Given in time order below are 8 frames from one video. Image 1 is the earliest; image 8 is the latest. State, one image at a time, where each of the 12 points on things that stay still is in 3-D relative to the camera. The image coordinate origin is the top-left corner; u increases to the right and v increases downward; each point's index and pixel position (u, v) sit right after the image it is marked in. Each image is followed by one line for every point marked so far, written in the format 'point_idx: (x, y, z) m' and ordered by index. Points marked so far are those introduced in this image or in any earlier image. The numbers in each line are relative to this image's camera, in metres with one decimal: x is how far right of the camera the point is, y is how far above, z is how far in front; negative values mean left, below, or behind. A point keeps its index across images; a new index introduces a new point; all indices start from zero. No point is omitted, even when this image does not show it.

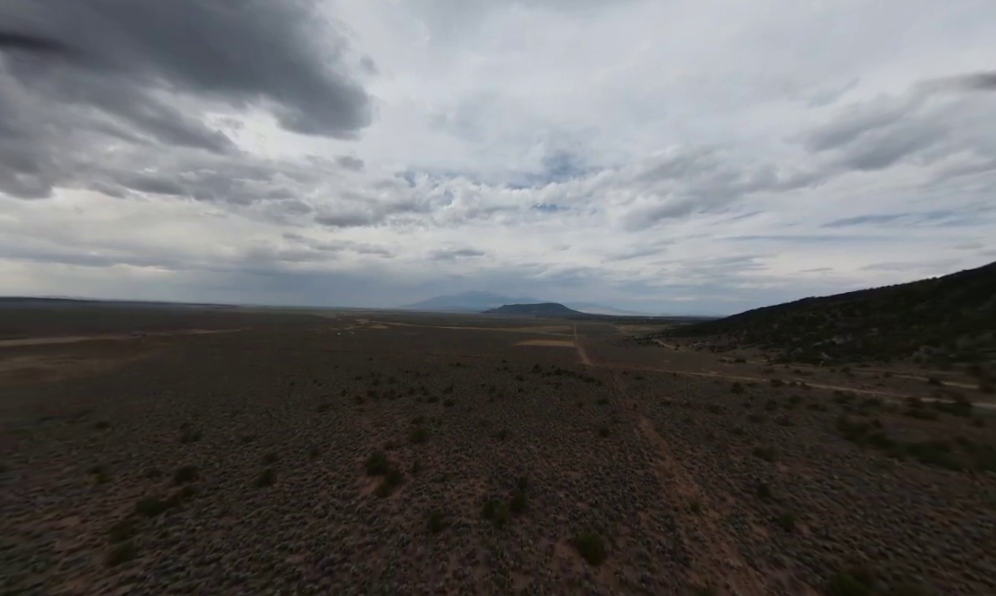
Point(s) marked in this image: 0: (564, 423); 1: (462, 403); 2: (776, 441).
0: (+2.4, -4.3, +11.8) m
1: (-1.5, -4.4, +14.4) m
2: (+8.5, -4.3, +10.2) m
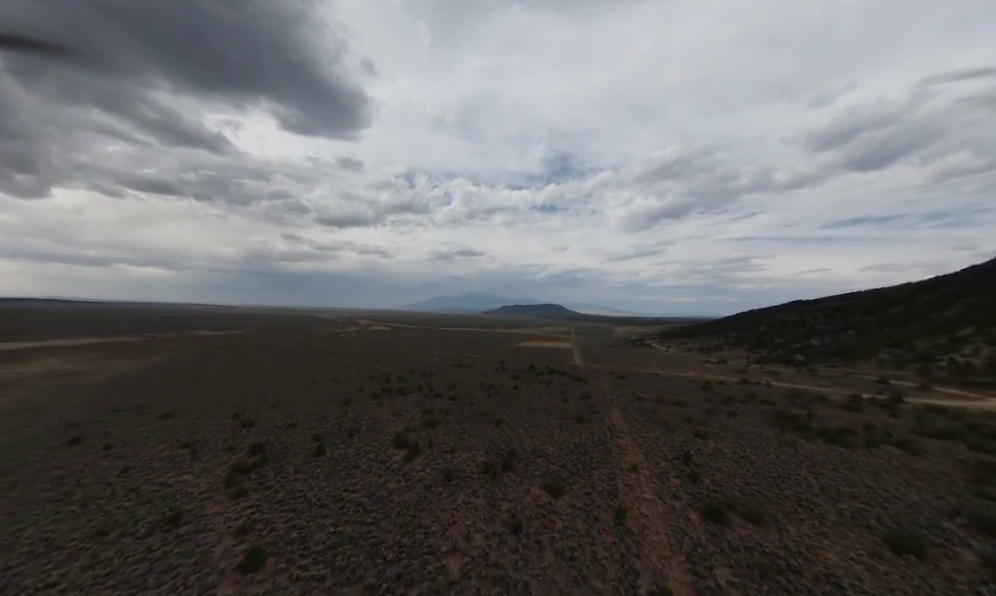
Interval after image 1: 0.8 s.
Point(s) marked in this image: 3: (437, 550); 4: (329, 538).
0: (+2.2, -4.8, +14.3) m
1: (-1.7, -4.9, +16.9) m
2: (+8.4, -4.9, +12.7) m
3: (-1.0, -4.2, +5.8) m
4: (-3.0, -4.3, +6.3) m
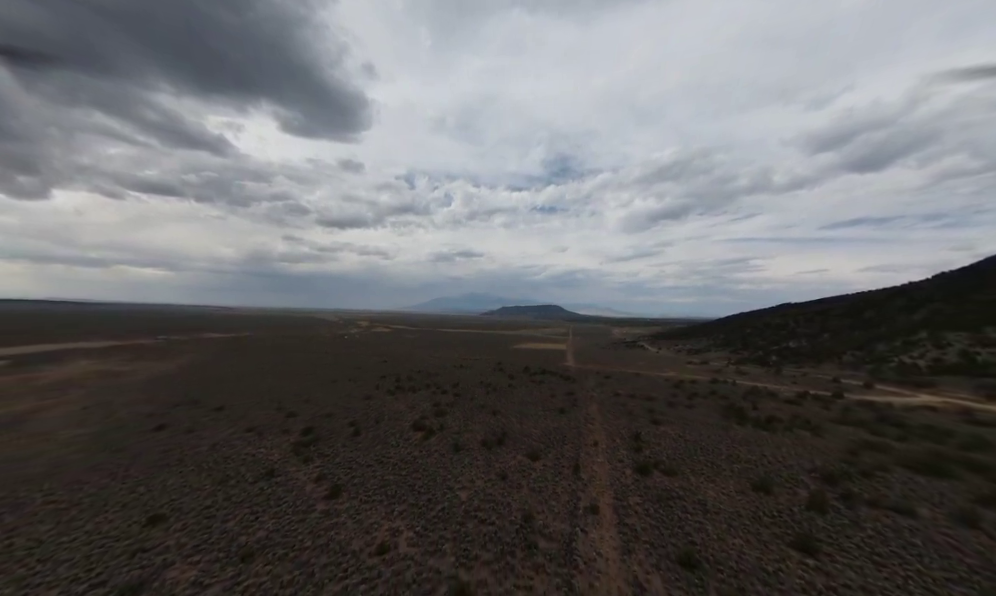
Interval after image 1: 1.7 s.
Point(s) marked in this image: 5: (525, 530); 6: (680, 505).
0: (+2.1, -5.5, +17.3) m
1: (-1.9, -5.6, +19.9) m
2: (+8.2, -5.5, +15.7) m
3: (-1.1, -4.9, +8.8) m
4: (-3.1, -4.9, +9.3) m
5: (+0.6, -4.7, +7.0) m
6: (+4.3, -4.8, +7.9) m
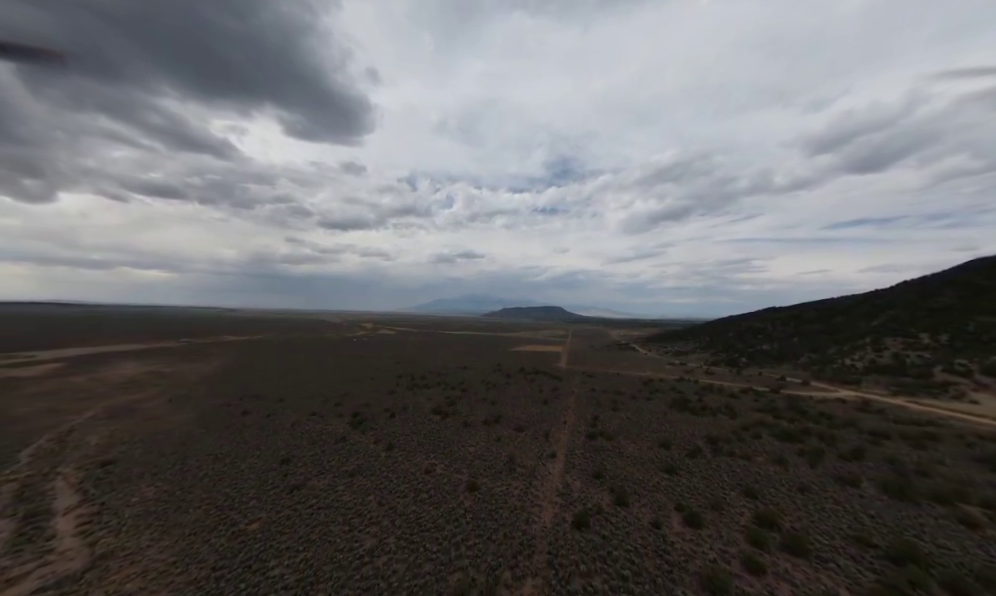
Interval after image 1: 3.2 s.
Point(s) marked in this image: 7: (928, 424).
0: (+1.9, -6.5, +22.1) m
1: (-2.0, -6.7, +24.7) m
2: (+8.1, -6.6, +20.5) m
3: (-1.3, -5.9, +13.6) m
4: (-3.3, -6.0, +14.2) m
5: (+0.5, -5.7, +11.8) m
6: (+4.1, -5.8, +12.7) m
7: (+22.6, -6.7, +17.7) m
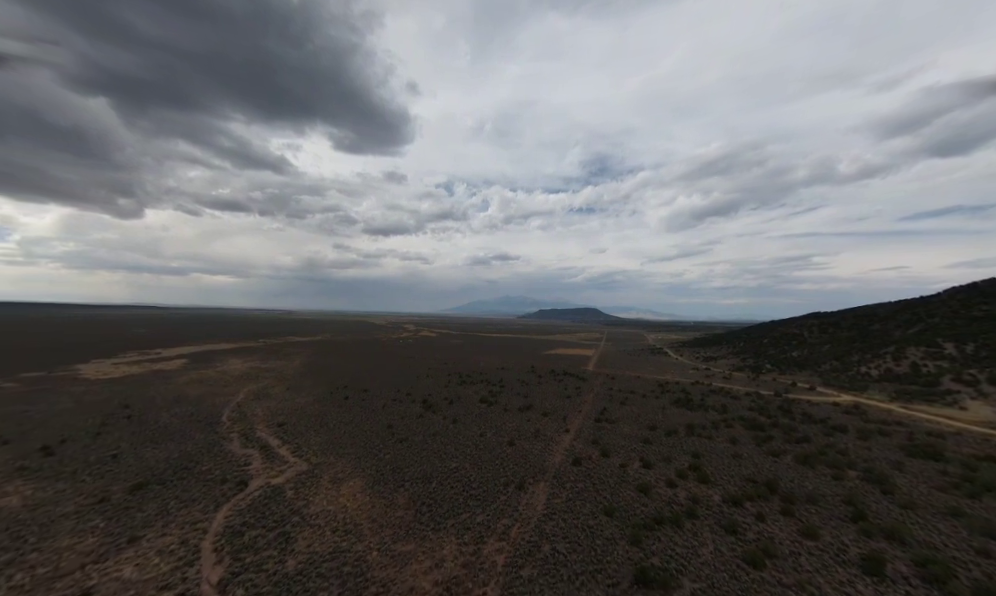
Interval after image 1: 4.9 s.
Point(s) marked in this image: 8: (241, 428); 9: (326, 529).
0: (+4.6, -7.8, +27.5) m
1: (+1.0, -8.0, +30.6) m
2: (+10.5, -7.8, +25.3) m
3: (+0.5, -7.2, +19.4) m
4: (-1.5, -7.2, +20.2) m
5: (+2.0, -7.0, +17.4) m
6: (+5.8, -7.0, +18.0) m
7: (+24.6, -7.9, +20.9) m
8: (-14.5, -7.4, +19.0) m
9: (-4.9, -6.6, +9.7) m
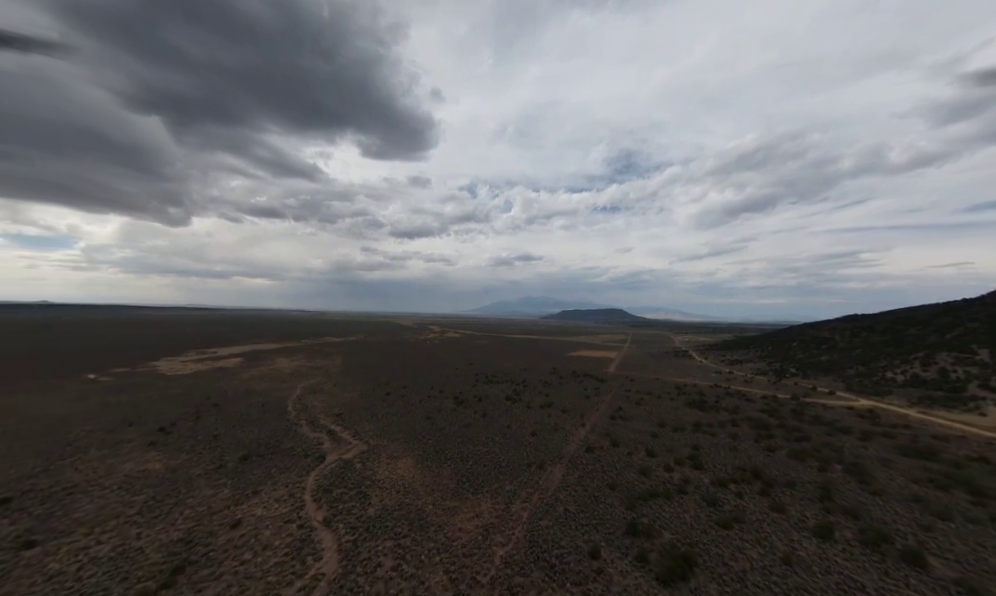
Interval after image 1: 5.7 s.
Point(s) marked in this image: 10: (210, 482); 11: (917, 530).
0: (+6.7, -8.4, +29.8) m
1: (+3.3, -8.6, +33.1) m
2: (+12.5, -8.4, +27.2) m
3: (+2.1, -7.8, +22.0) m
4: (+0.2, -7.9, +22.9) m
5: (+3.5, -7.6, +19.9) m
6: (+7.3, -7.7, +20.2) m
7: (+26.3, -8.4, +21.9) m
8: (-12.9, -8.0, +22.6) m
9: (-4.0, -7.2, +12.7) m
10: (-11.4, -7.3, +13.4) m
11: (+12.9, -7.1, +10.3) m
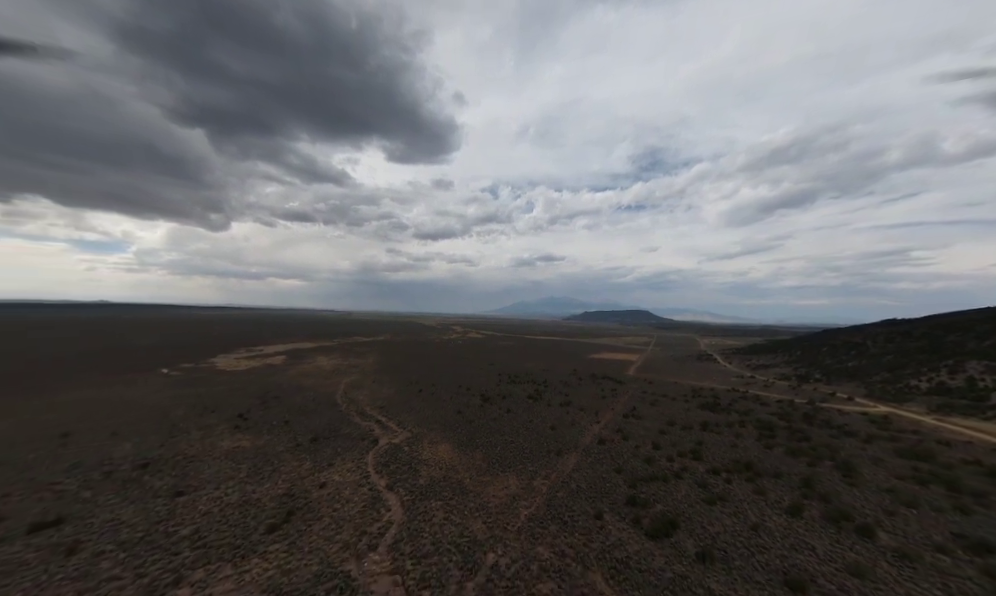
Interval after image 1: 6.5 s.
0: (+8.9, -9.1, +32.0) m
1: (+5.7, -9.3, +35.5) m
2: (+14.5, -9.1, +29.0) m
3: (+3.8, -8.5, +24.5) m
4: (+1.9, -8.5, +25.5) m
5: (+5.0, -8.2, +22.4) m
6: (+8.8, -8.3, +22.4) m
7: (+27.9, -9.1, +22.8) m
8: (-11.1, -8.7, +26.1) m
9: (-2.9, -7.9, +15.6) m
10: (-10.2, -7.9, +16.8) m
11: (+13.8, -7.8, +12.2) m
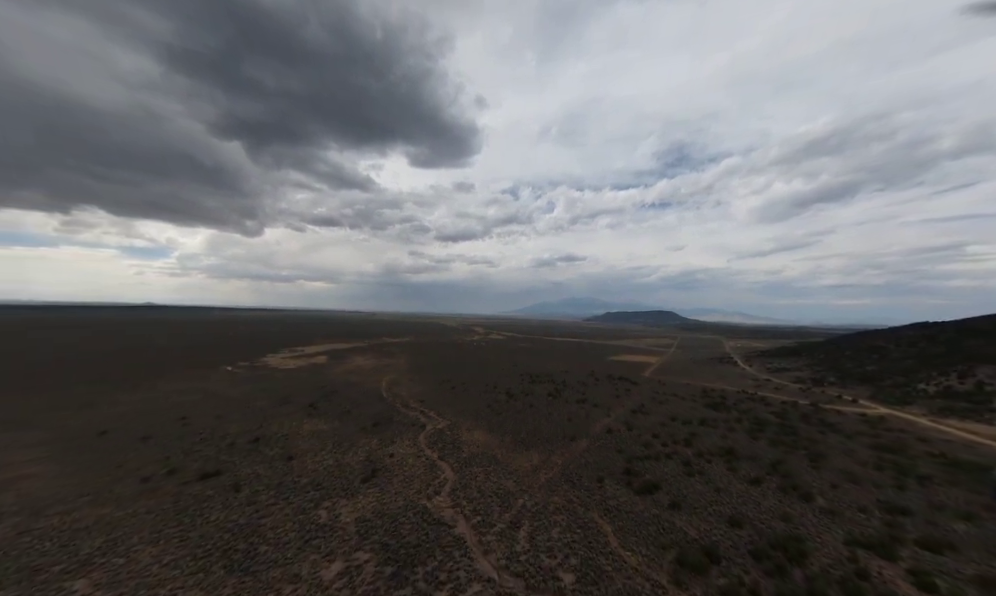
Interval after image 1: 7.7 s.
0: (+11.4, -10.0, +35.5) m
1: (+8.4, -10.2, +39.2) m
2: (+16.8, -10.0, +32.2) m
3: (+5.8, -9.3, +28.3) m
4: (+4.0, -9.4, +29.5) m
5: (+6.9, -9.1, +26.1) m
6: (+10.7, -9.2, +25.9) m
7: (+29.8, -9.9, +25.1) m
8: (-8.9, -9.6, +30.8) m
9: (-1.4, -8.8, +19.9) m
10: (-8.7, -8.9, +21.5) m
11: (+15.0, -8.6, +15.4) m
